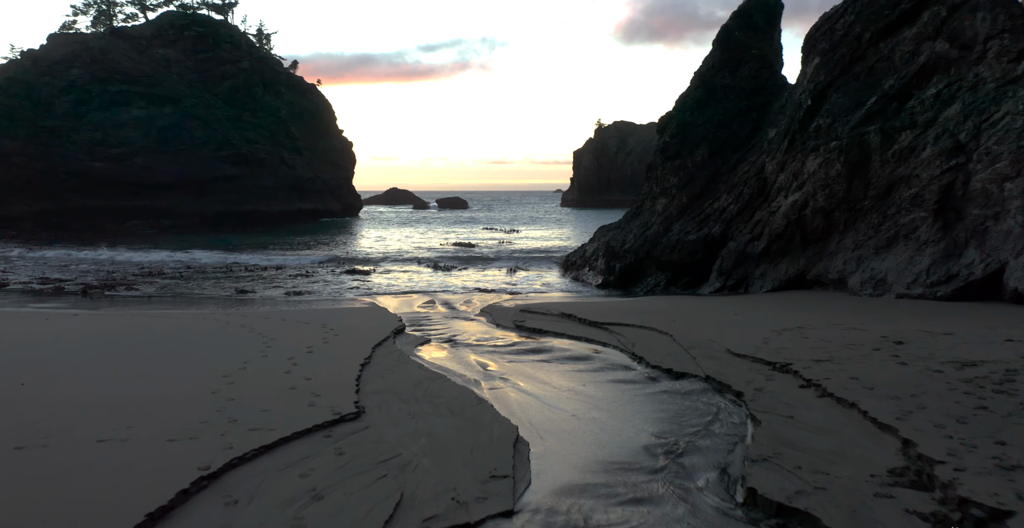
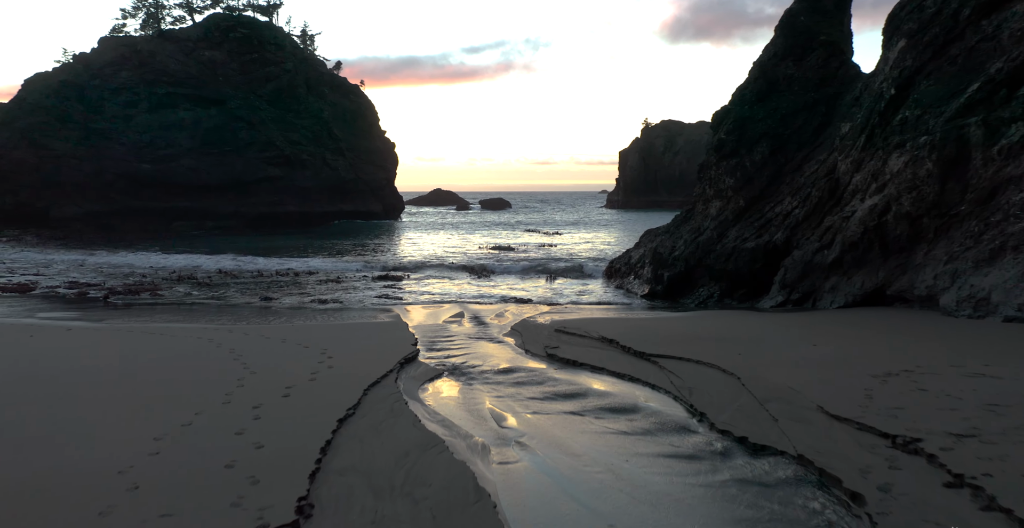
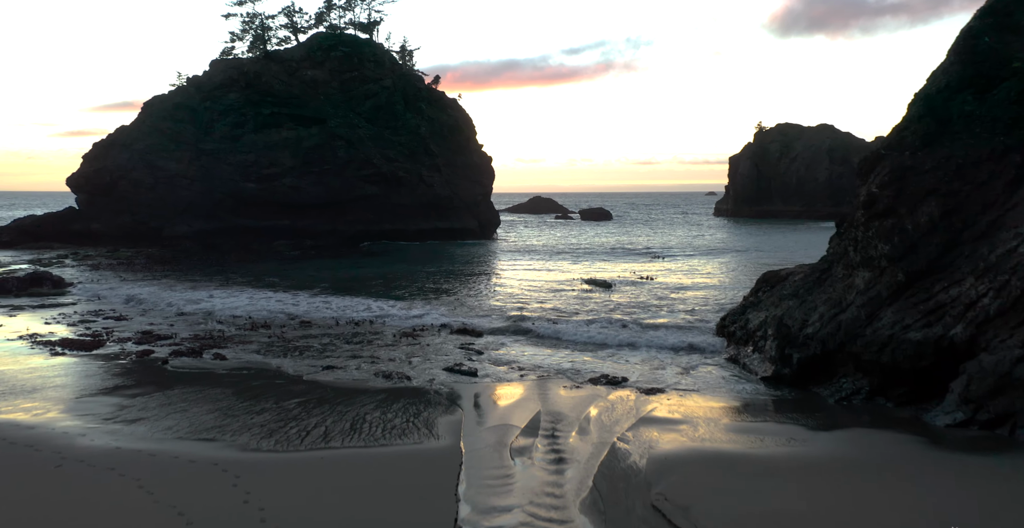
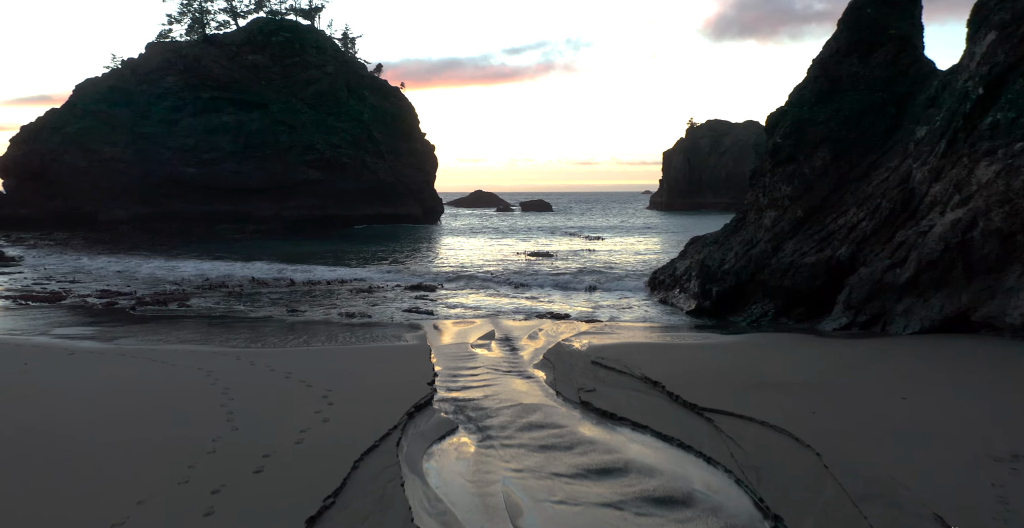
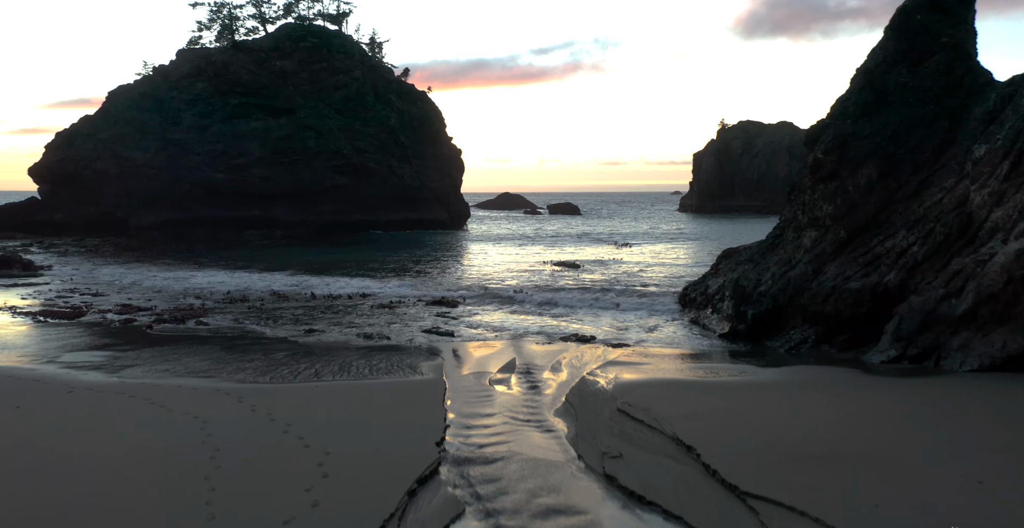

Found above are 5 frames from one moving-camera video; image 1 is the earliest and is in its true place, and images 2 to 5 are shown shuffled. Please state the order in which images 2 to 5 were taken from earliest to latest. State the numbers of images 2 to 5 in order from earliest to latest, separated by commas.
2, 4, 5, 3
